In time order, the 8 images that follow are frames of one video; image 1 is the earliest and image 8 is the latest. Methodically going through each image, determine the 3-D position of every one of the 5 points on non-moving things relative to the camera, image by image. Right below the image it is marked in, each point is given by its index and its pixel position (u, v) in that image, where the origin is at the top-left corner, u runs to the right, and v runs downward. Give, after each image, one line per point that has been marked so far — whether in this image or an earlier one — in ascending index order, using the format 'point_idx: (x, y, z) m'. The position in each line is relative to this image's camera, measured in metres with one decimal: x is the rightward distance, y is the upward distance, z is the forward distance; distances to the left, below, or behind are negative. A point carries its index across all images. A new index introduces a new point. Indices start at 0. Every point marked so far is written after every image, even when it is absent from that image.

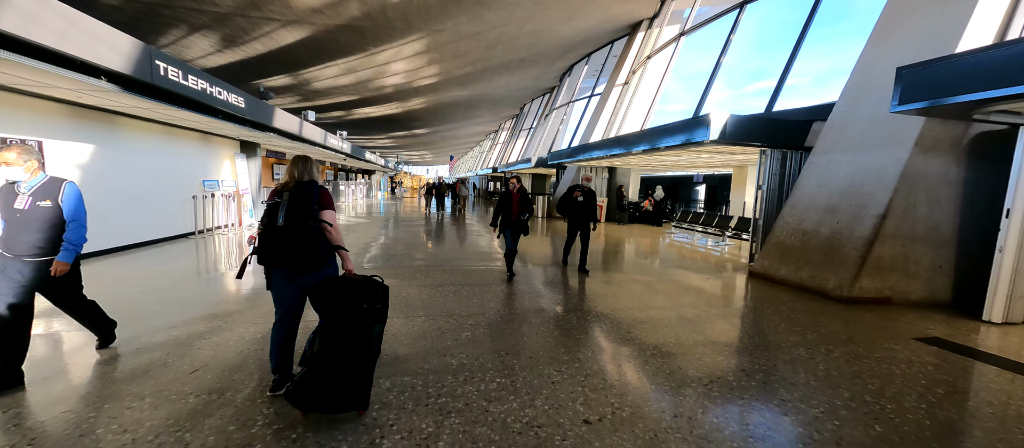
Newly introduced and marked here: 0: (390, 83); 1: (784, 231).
0: (-6.6, +7.7, +19.8) m
1: (+4.1, -0.1, +5.5) m
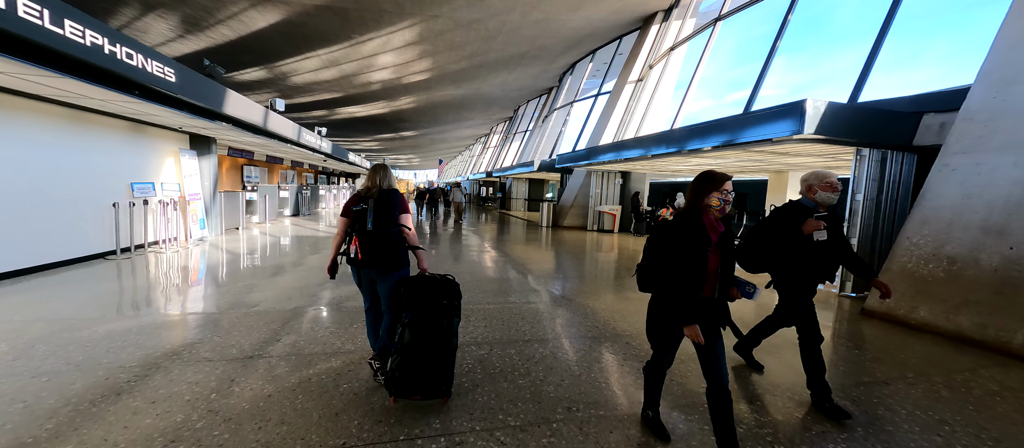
0: (-6.7, +7.2, +18.1) m
1: (+4.5, -0.4, +4.1) m
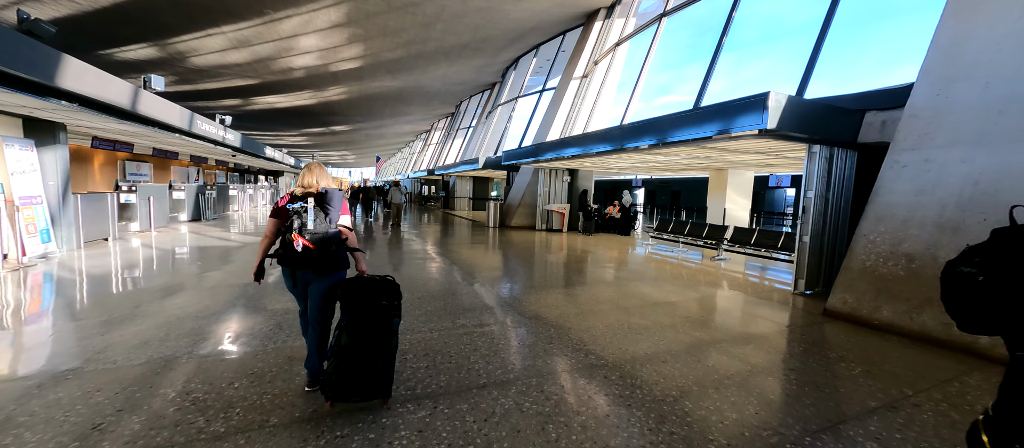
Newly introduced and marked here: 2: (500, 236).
0: (-9.4, +7.1, +16.1) m
1: (+4.0, -0.4, +4.0) m
2: (-0.4, -0.4, +12.7) m
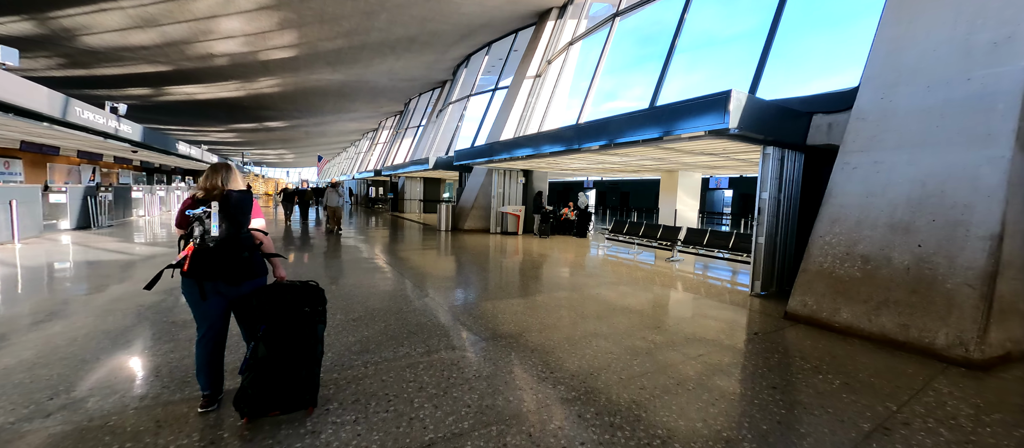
0: (-11.4, +6.8, +14.3) m
1: (+3.5, -0.4, +4.0) m
2: (-2.0, -0.5, +12.0) m
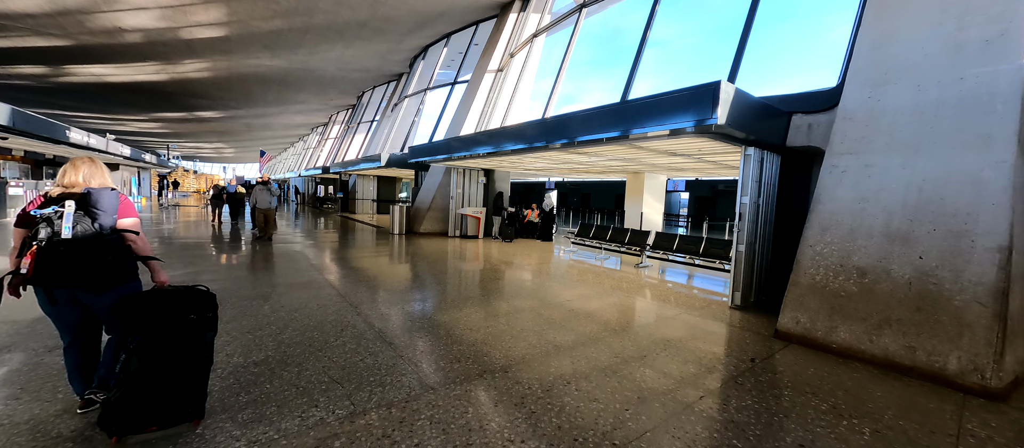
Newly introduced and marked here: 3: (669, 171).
0: (-12.8, +6.7, +12.3) m
1: (+3.1, -0.5, +3.7) m
2: (-3.2, -0.6, +11.0) m
3: (+3.8, +1.3, +8.9) m
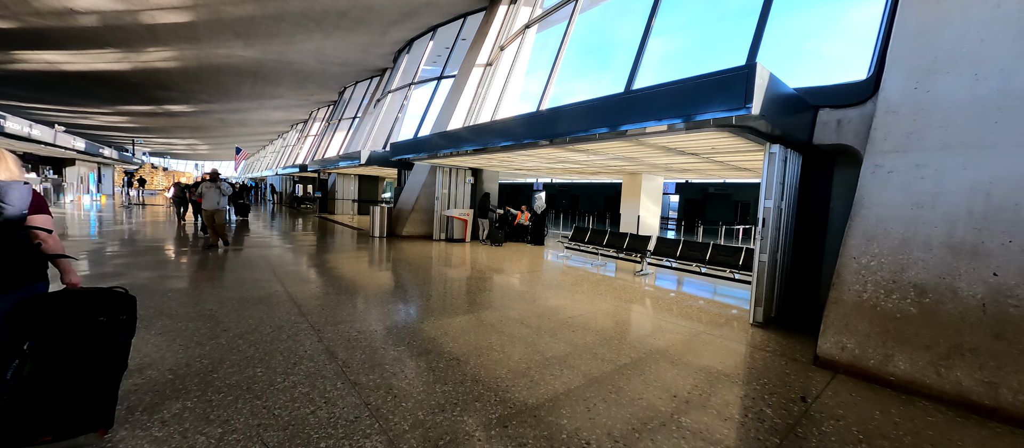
0: (-13.1, +6.7, +11.2) m
1: (+3.1, -0.5, +3.1) m
2: (-3.5, -0.7, +10.3) m
3: (+3.6, +1.2, +8.4) m
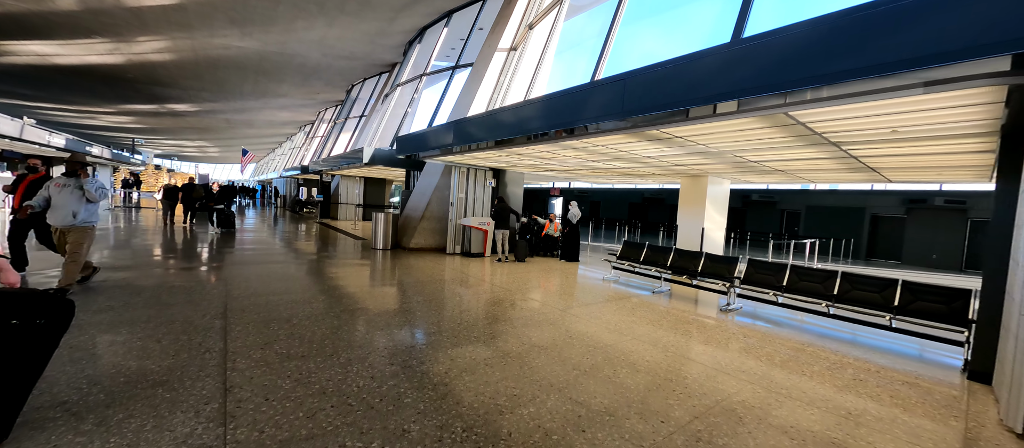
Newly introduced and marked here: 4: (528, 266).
0: (-12.3, +6.6, +9.9) m
1: (+3.6, -0.7, +1.3) m
2: (-2.8, -0.9, +8.6) m
3: (+4.2, +0.9, +6.6) m
4: (+0.4, -1.0, +8.7) m
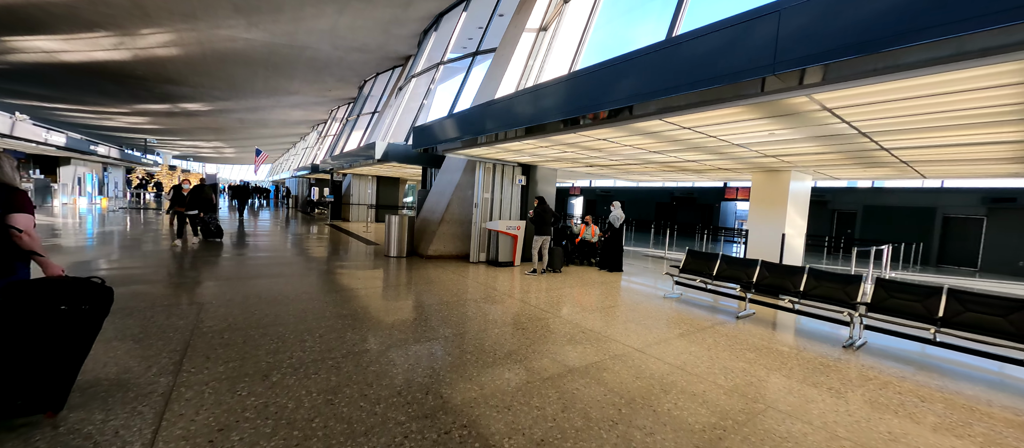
0: (-11.6, +6.5, +9.1) m
1: (+4.1, -0.8, 0.0) m
2: (-2.1, -1.0, +7.5) m
3: (+4.9, +0.8, +5.3) m
4: (+1.1, -1.1, +7.5) m
